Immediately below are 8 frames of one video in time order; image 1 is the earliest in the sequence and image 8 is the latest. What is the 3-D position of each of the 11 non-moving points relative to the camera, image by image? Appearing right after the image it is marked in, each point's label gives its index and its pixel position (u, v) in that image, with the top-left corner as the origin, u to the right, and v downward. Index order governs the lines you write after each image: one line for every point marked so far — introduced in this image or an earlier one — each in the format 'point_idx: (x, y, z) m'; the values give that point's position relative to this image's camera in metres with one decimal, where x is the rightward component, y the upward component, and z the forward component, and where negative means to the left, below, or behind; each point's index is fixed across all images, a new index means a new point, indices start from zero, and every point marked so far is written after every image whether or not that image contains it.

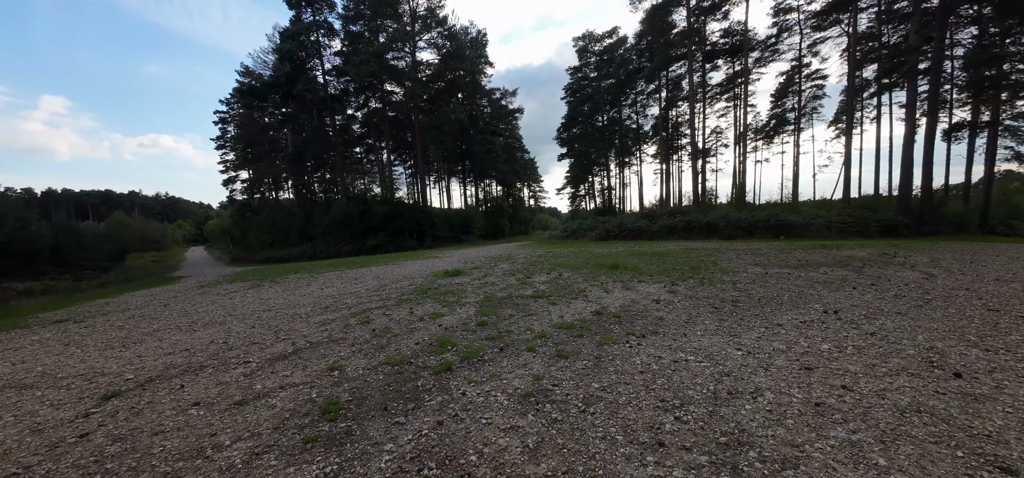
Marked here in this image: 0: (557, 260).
0: (+1.2, -0.5, +9.9) m
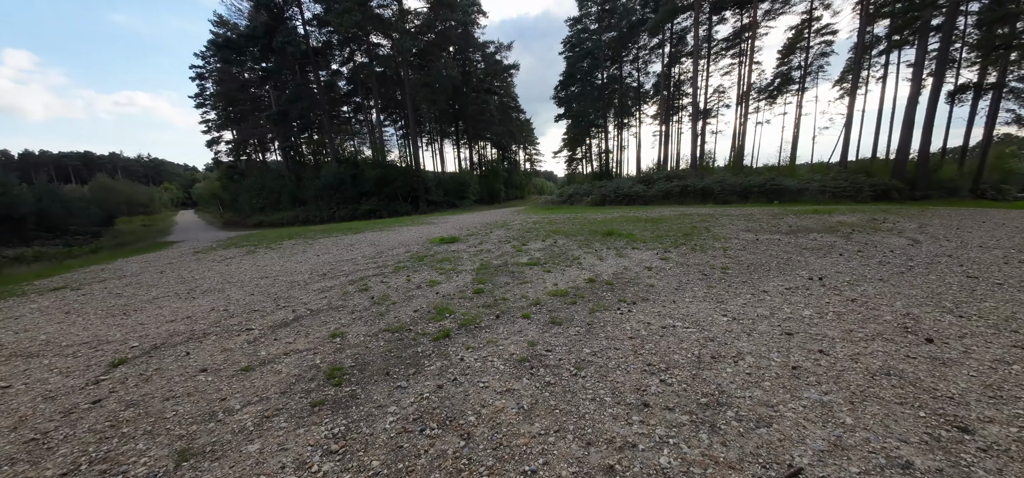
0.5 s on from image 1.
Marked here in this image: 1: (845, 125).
0: (+1.1, +0.3, +9.9) m
1: (+16.9, +5.7, +19.4) m
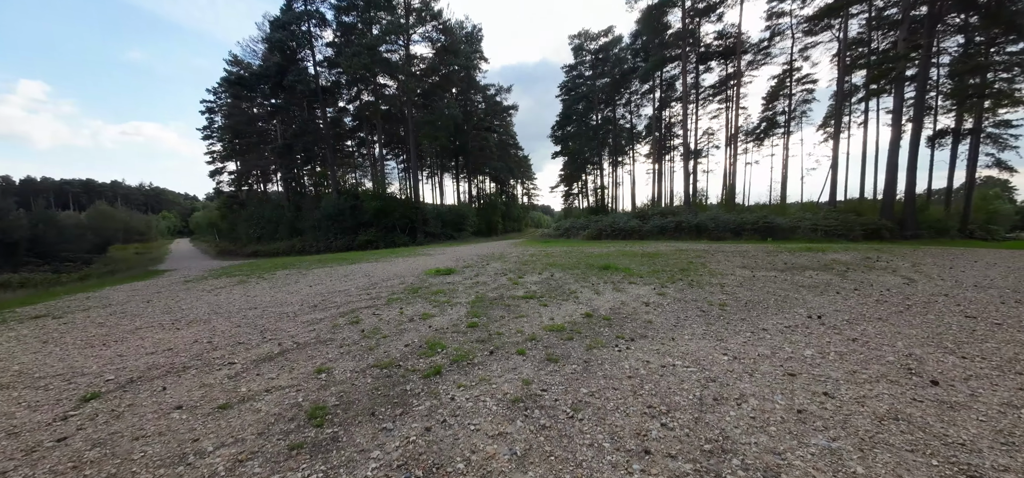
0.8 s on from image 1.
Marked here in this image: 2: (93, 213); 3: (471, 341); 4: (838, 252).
0: (+1.0, -0.5, +9.9) m
1: (+16.8, +3.7, +20.0) m
2: (-21.7, +1.4, +19.7) m
3: (-0.5, -1.1, +4.2) m
4: (+8.4, -0.4, +9.8) m
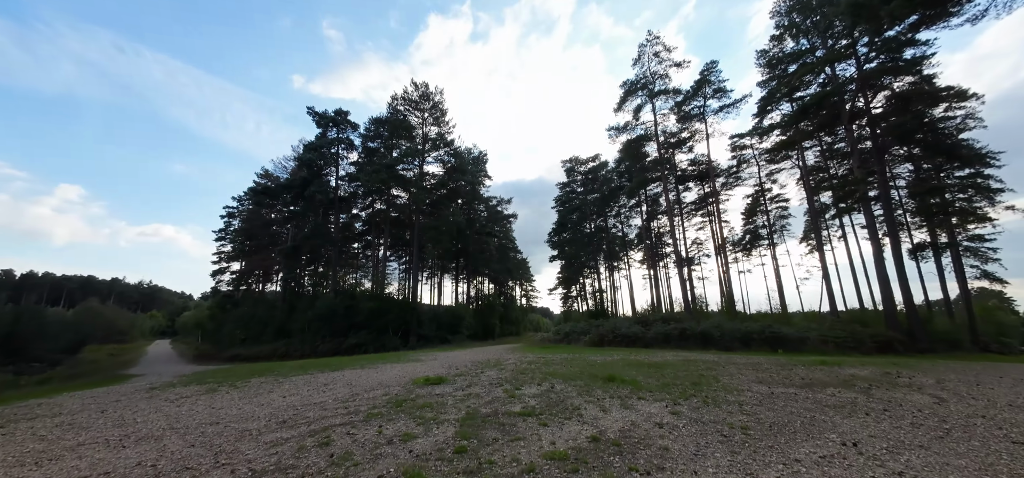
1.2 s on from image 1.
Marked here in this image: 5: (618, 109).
0: (+0.9, -3.2, +9.2) m
1: (+16.7, -2.0, +20.2) m
2: (-21.8, -3.6, +19.1) m
3: (-0.5, -2.2, +3.6) m
4: (+8.3, -3.1, +9.3) m
5: (+4.3, +5.5, +16.6) m
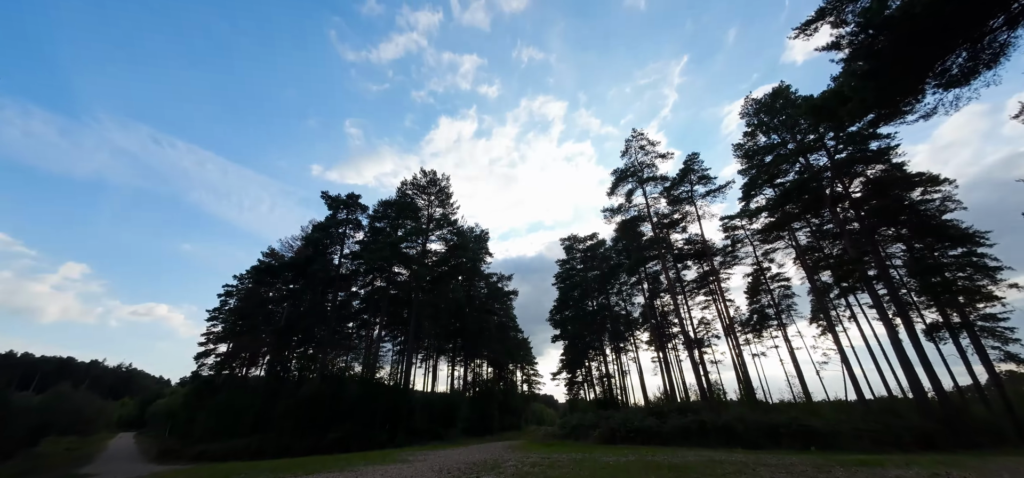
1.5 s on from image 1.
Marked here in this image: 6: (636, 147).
0: (+0.9, -5.0, +8.1) m
1: (+16.7, -6.1, +19.1) m
2: (-21.8, -7.3, +17.7) m
3: (-0.5, -2.8, +2.8) m
4: (+8.3, -4.9, +8.2) m
5: (+4.3, +2.0, +17.2) m
6: (+5.4, +4.1, +16.9) m
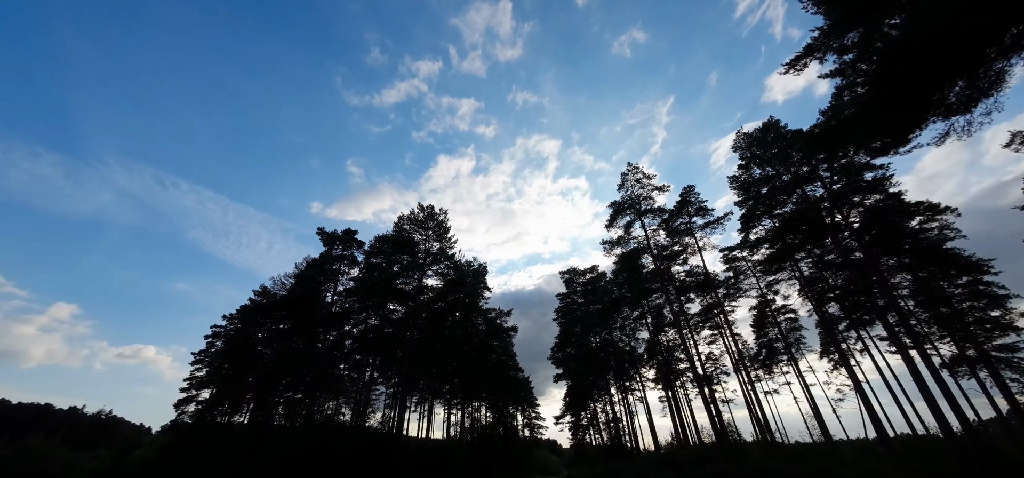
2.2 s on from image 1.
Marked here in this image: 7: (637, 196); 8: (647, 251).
0: (+0.9, -5.6, +7.3) m
1: (+16.6, -7.5, +18.2) m
2: (-21.8, -9.2, +16.4) m
3: (-0.4, -3.0, +2.1) m
4: (+8.4, -5.5, +7.4) m
5: (+4.2, +0.5, +16.9) m
6: (+5.2, +2.6, +16.8) m
7: (+5.4, +1.9, +16.5) m
8: (+6.7, -0.6, +18.9) m
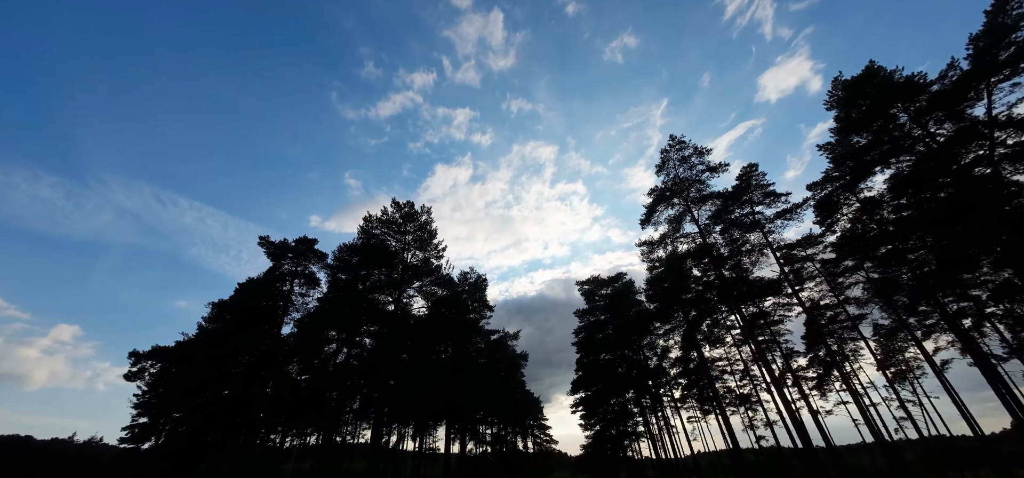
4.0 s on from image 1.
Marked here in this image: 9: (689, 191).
0: (+1.4, -5.6, +2.9) m
1: (+17.1, -7.1, +13.8) m
2: (-21.3, -10.0, +12.0) m
3: (-0.1, -2.9, -2.2) m
4: (+8.8, -5.2, +3.1) m
5: (+4.4, +0.5, +12.7) m
6: (+5.4, +2.7, +12.6) m
7: (+5.6, +1.9, +12.3) m
8: (+7.0, -0.5, +14.7) m
9: (+5.8, +1.6, +12.3) m
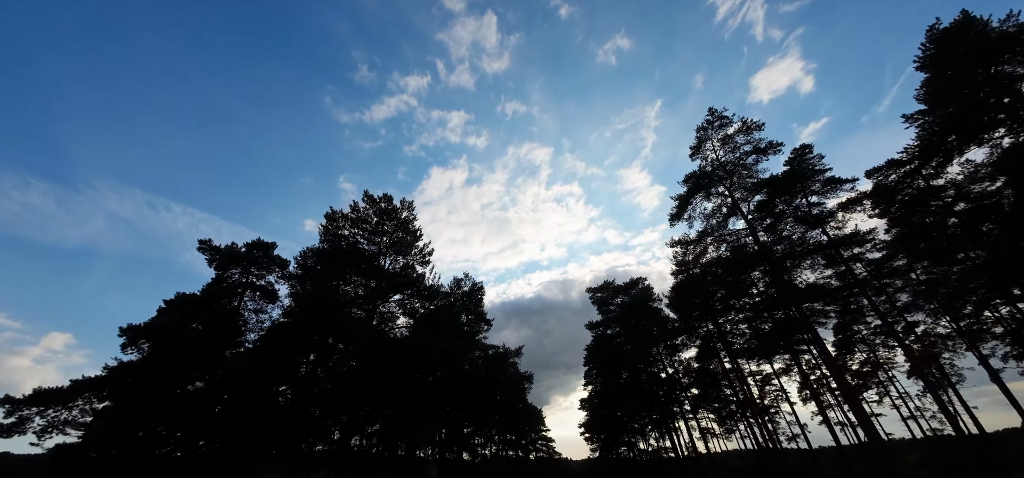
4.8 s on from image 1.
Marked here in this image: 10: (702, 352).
0: (+1.6, -5.5, +0.5) m
1: (+17.2, -6.9, +11.5) m
2: (-21.1, -10.3, +9.3) m
3: (+0.1, -2.9, -4.6) m
4: (+9.0, -5.0, +0.7) m
5: (+4.5, +0.6, +10.3) m
6: (+5.4, +2.7, +10.3) m
7: (+5.6, +2.0, +10.0) m
8: (+7.0, -0.5, +12.3) m
9: (+5.9, +1.7, +9.9) m
10: (+9.6, -5.6, +18.7) m
